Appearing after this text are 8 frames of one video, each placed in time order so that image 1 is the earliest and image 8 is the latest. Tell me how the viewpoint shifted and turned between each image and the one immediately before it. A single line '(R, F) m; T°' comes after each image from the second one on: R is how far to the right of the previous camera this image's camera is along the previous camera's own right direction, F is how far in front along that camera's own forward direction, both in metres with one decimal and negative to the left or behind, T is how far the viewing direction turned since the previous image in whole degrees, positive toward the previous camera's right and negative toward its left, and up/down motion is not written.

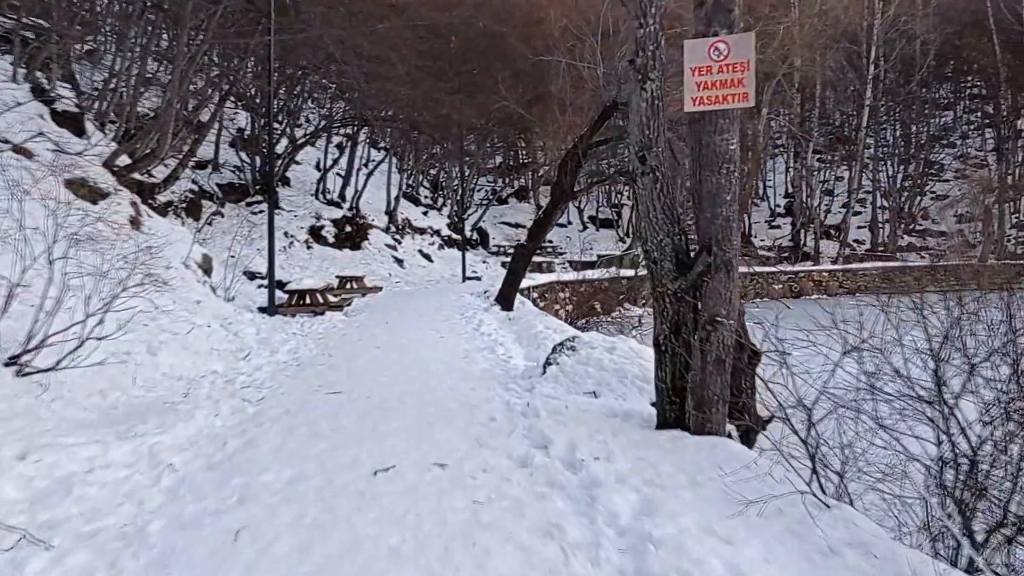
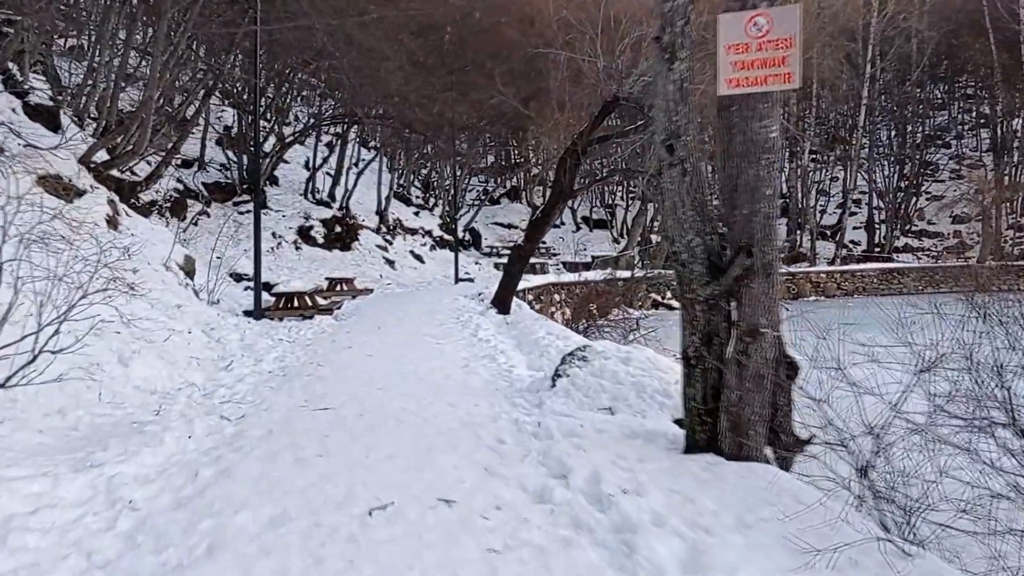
(-0.1, +0.5) m; +1°
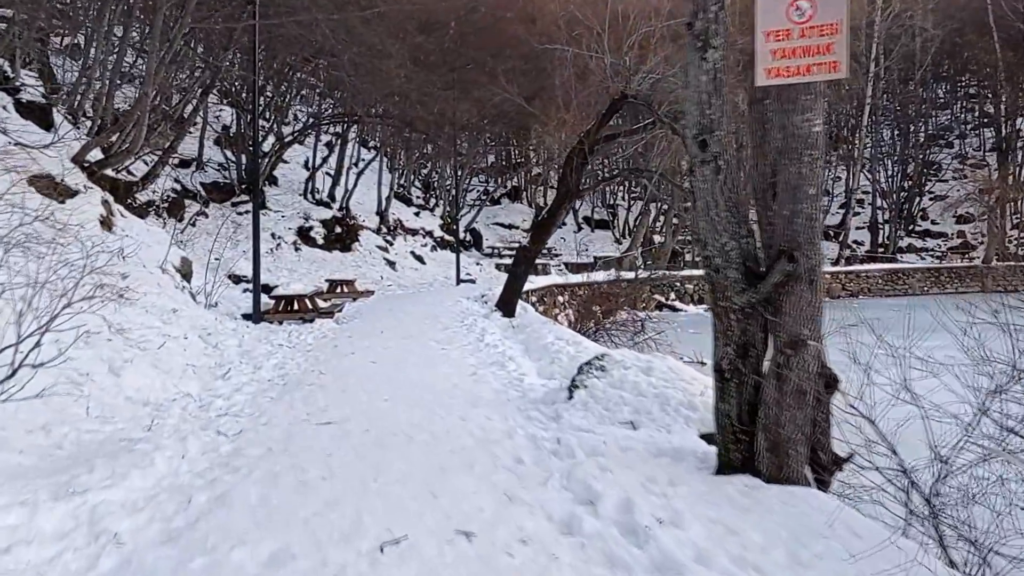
(-0.1, +0.3) m; 0°
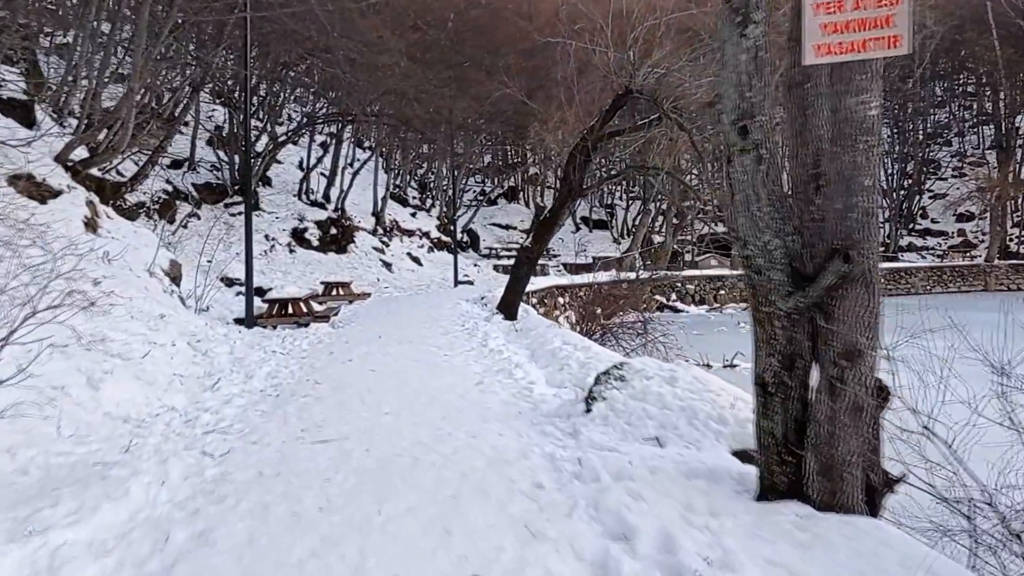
(-0.1, +0.4) m; 0°
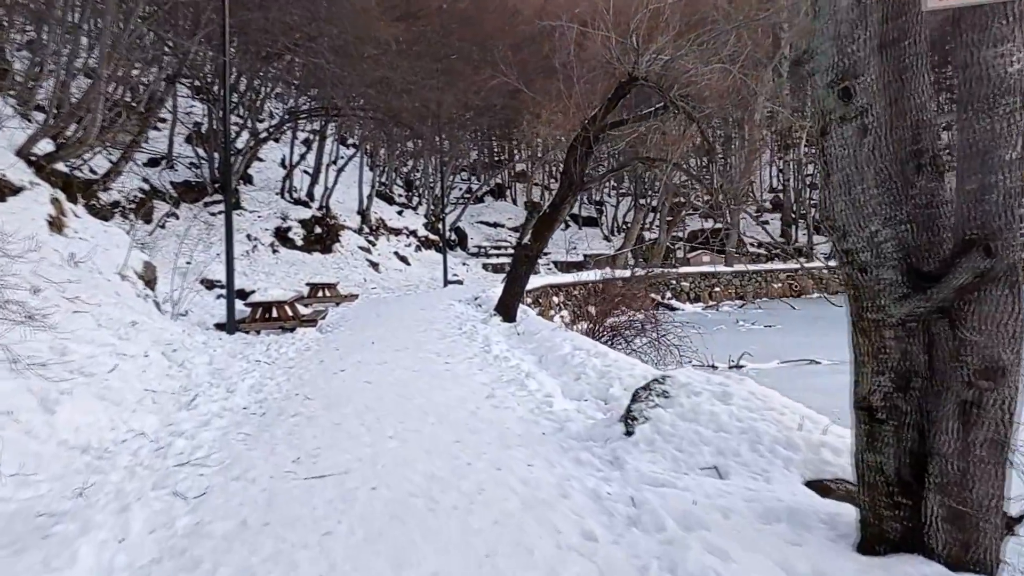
(-0.2, +0.6) m; +1°
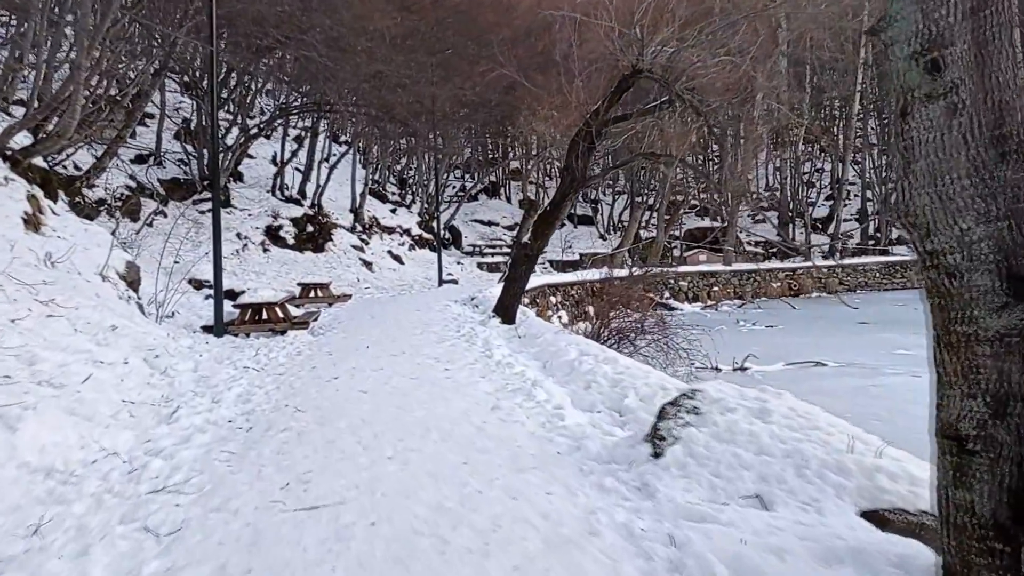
(-0.1, +0.4) m; 0°
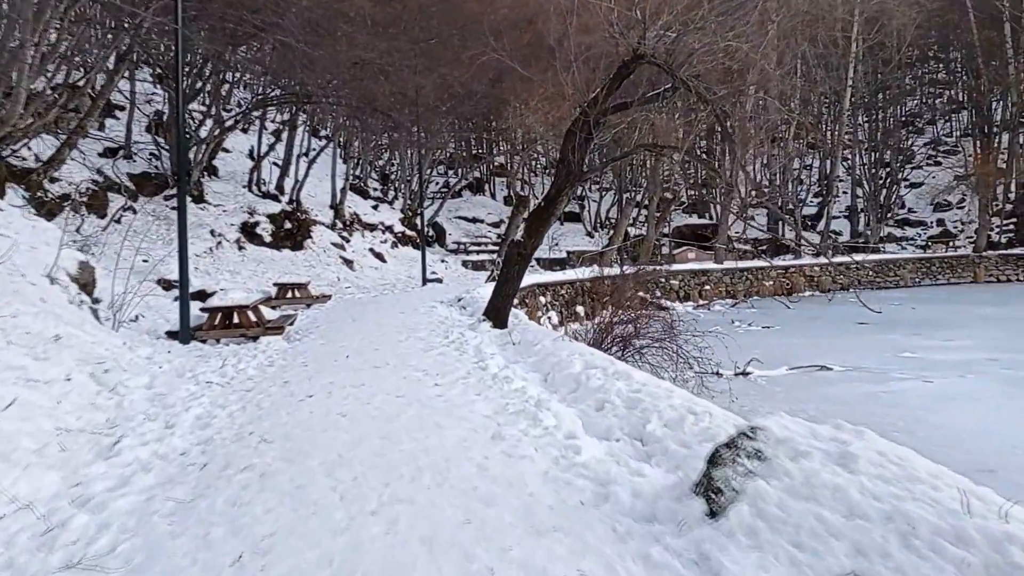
(-0.1, +0.7) m; +1°
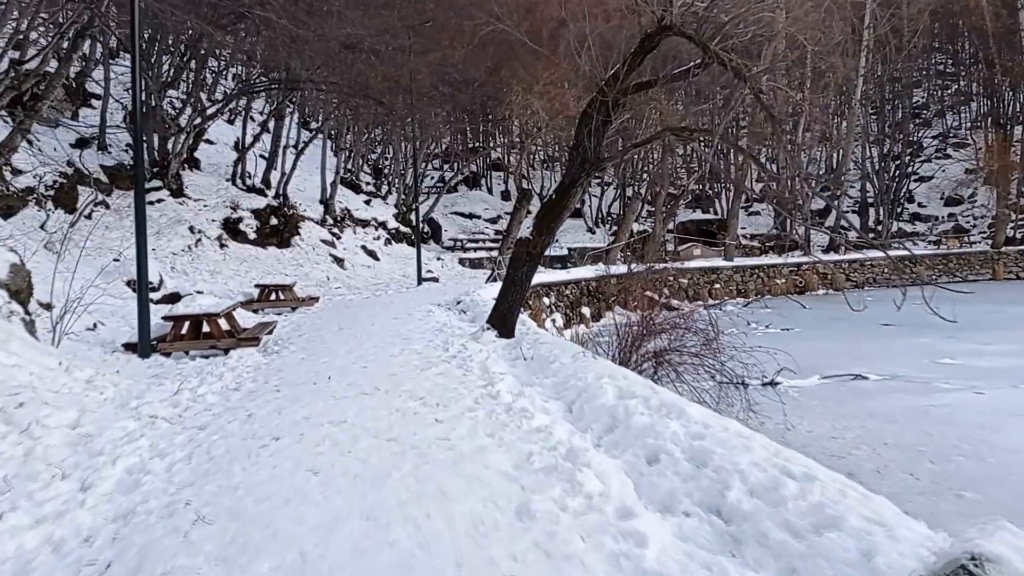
(-0.1, +1.1) m; 0°
